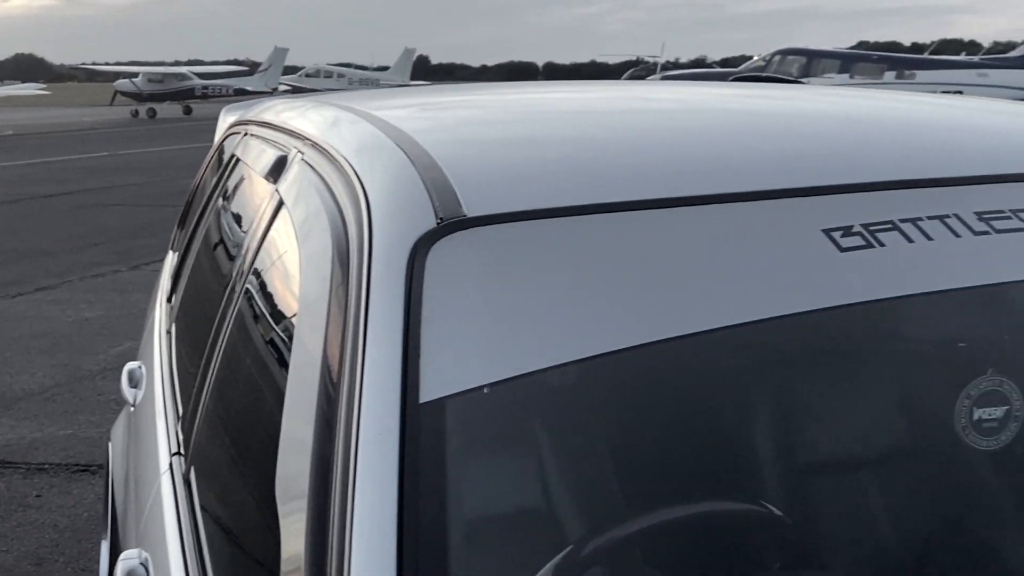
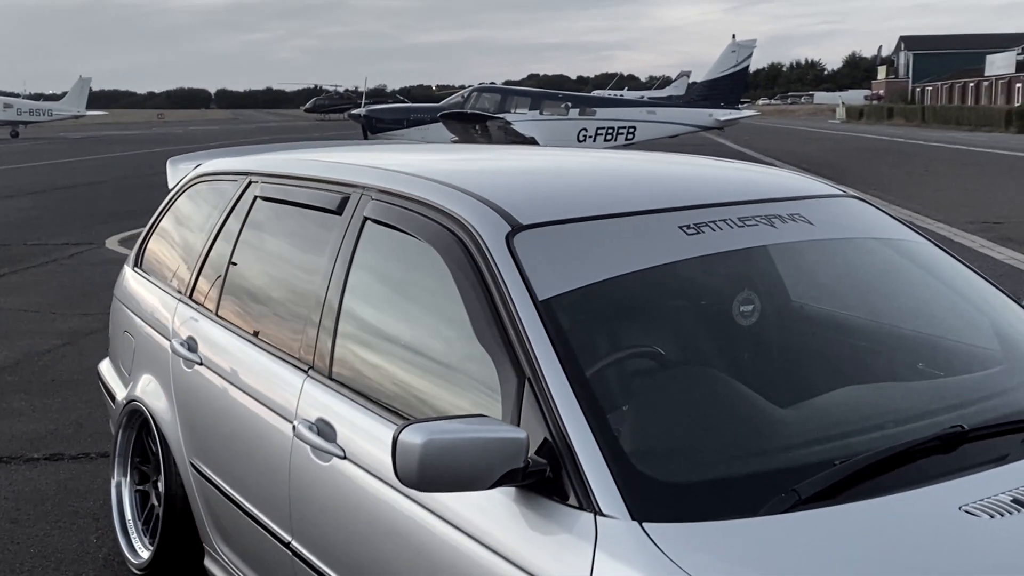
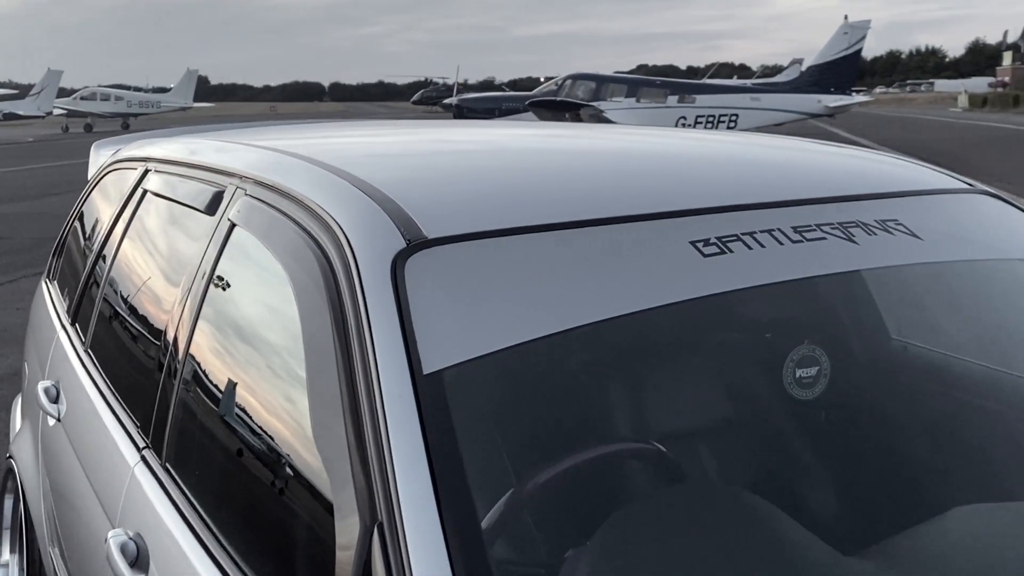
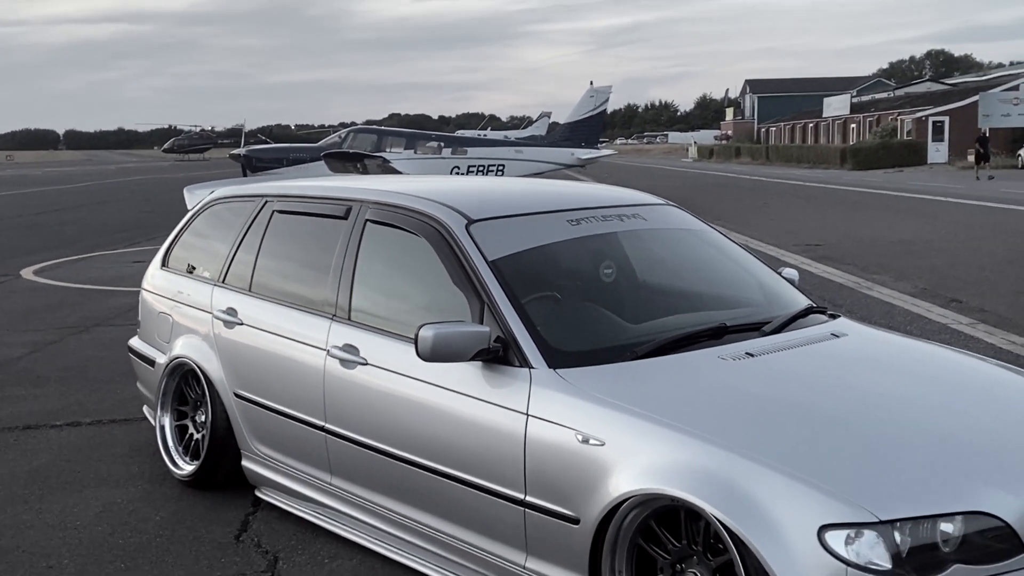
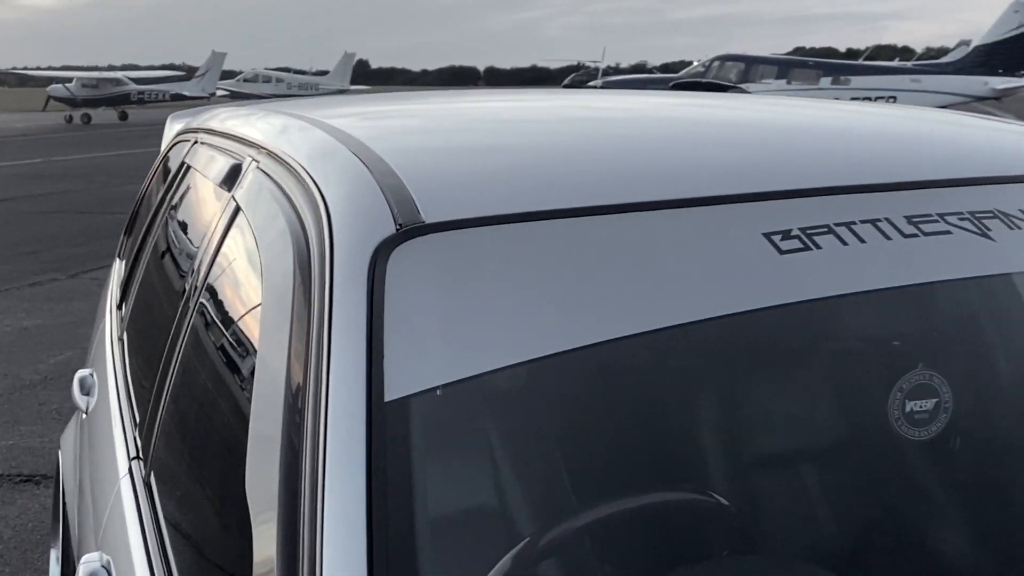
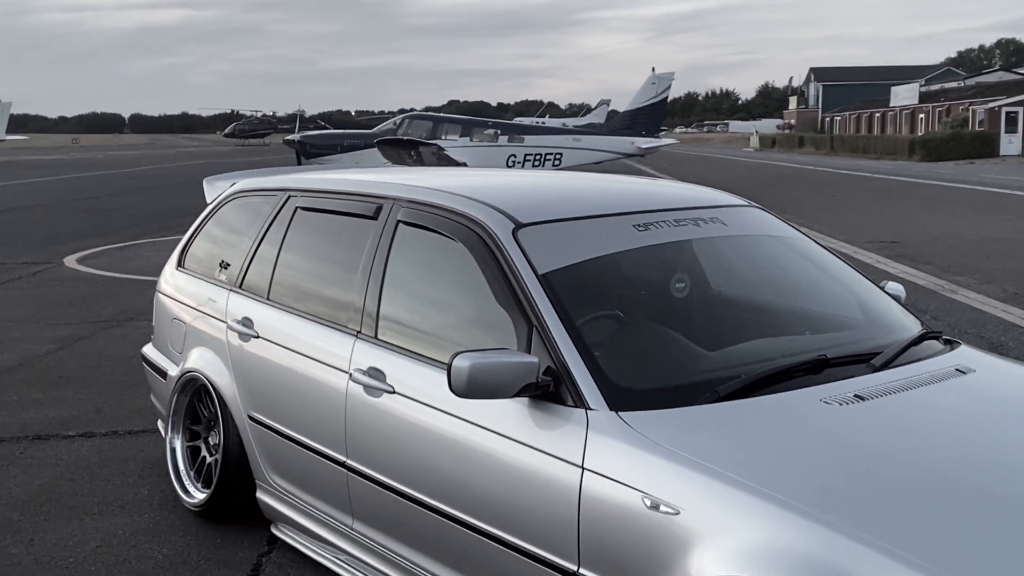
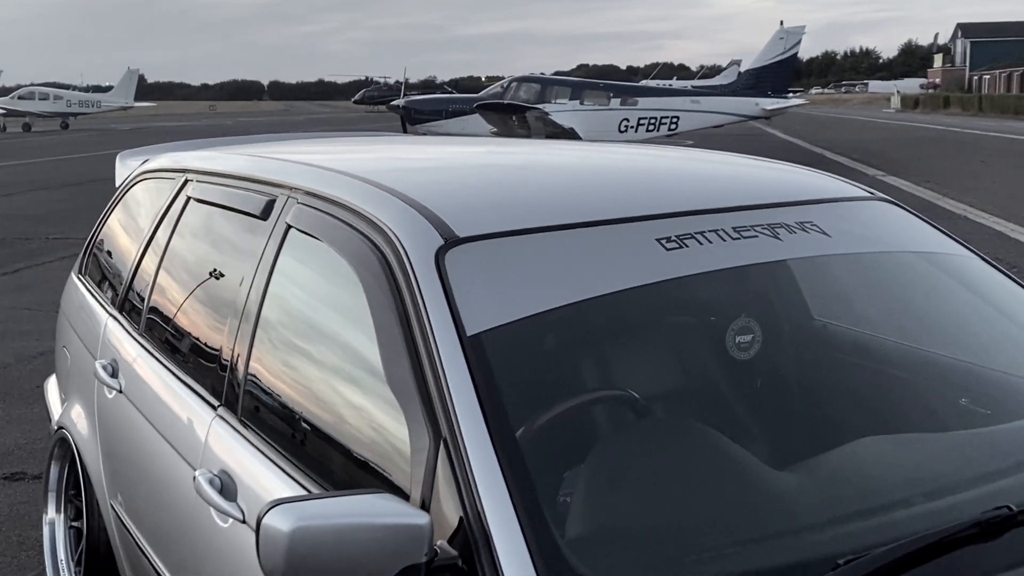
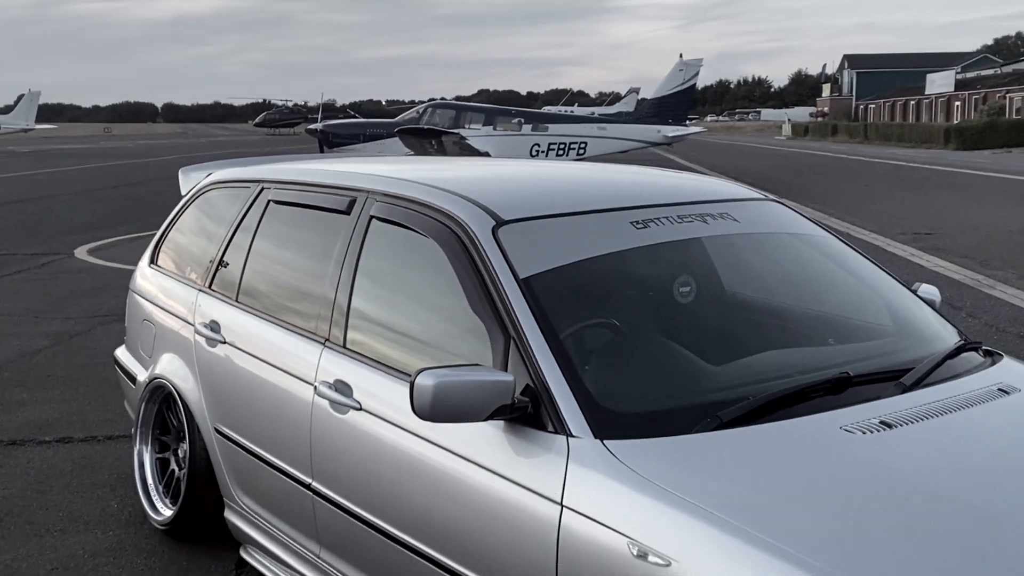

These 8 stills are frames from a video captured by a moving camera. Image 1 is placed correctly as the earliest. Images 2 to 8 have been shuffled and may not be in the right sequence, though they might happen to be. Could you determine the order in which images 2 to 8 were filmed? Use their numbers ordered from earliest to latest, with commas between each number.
5, 3, 7, 2, 8, 6, 4
